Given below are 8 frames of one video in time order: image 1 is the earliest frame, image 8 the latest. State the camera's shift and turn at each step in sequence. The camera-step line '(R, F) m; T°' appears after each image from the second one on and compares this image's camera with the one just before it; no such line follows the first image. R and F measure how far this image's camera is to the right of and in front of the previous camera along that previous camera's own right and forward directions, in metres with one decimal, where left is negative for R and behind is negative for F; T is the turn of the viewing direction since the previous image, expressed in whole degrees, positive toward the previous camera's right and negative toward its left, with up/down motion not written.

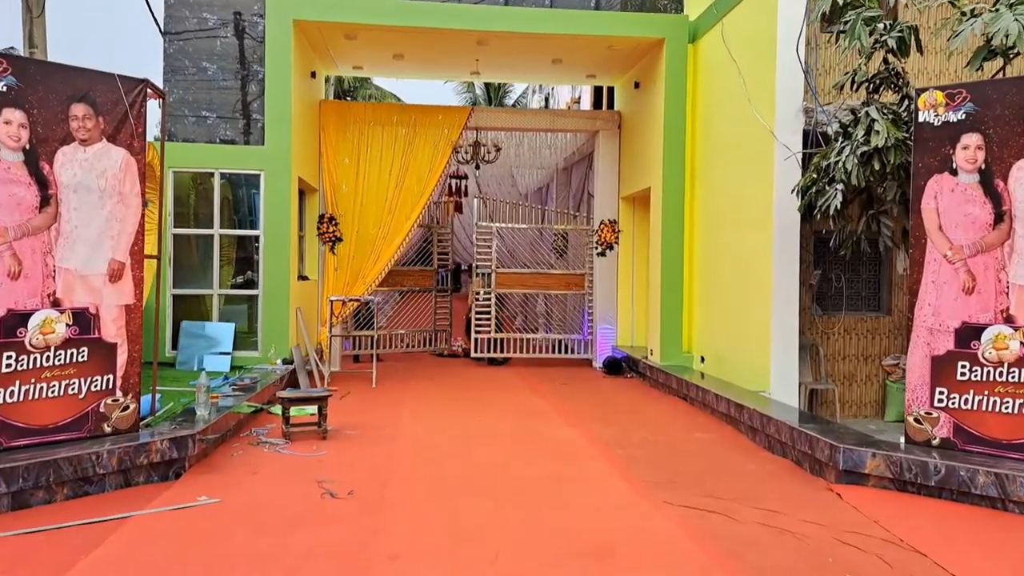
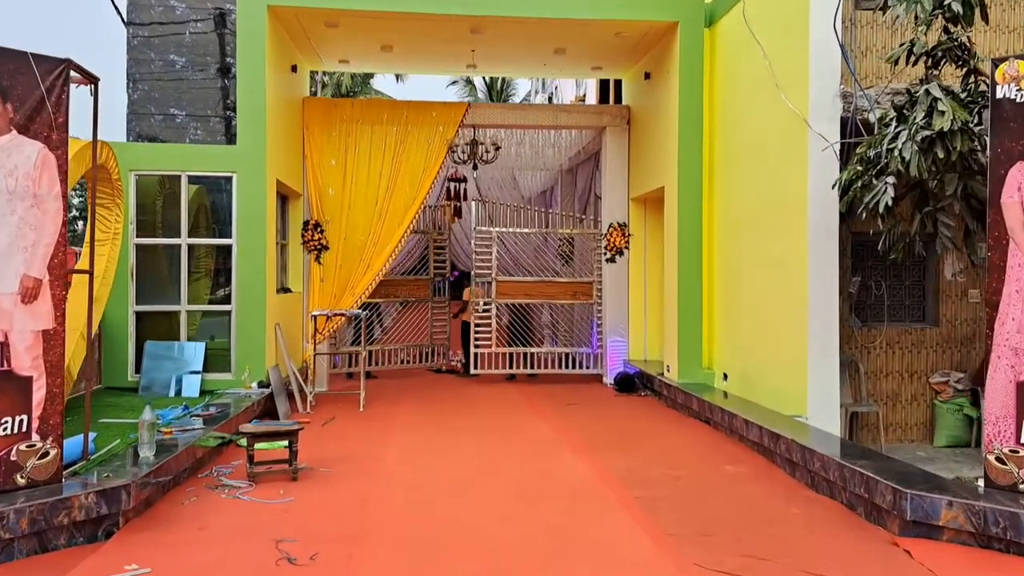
(0.0, +0.6) m; 0°
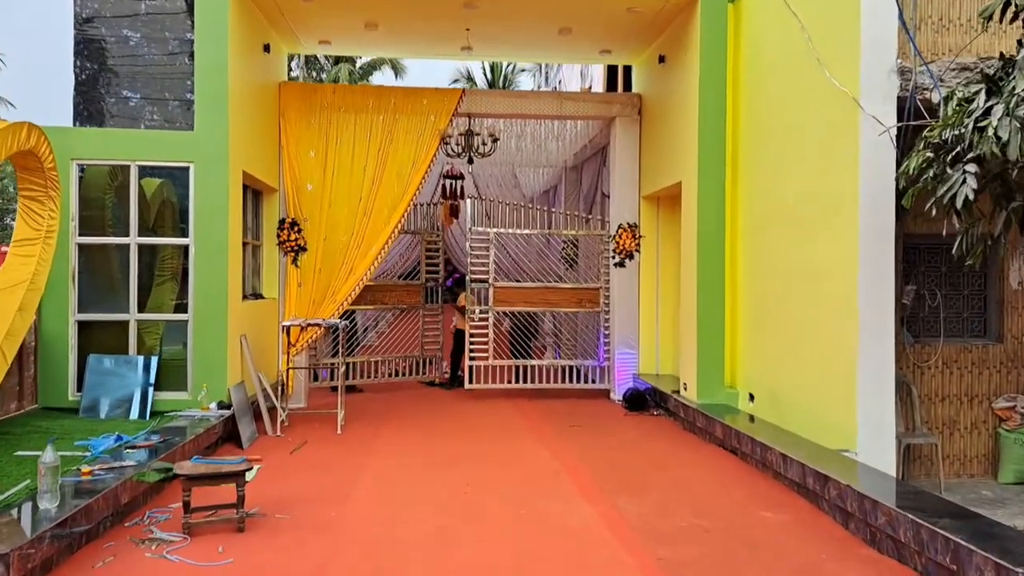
(0.0, +0.7) m; 0°
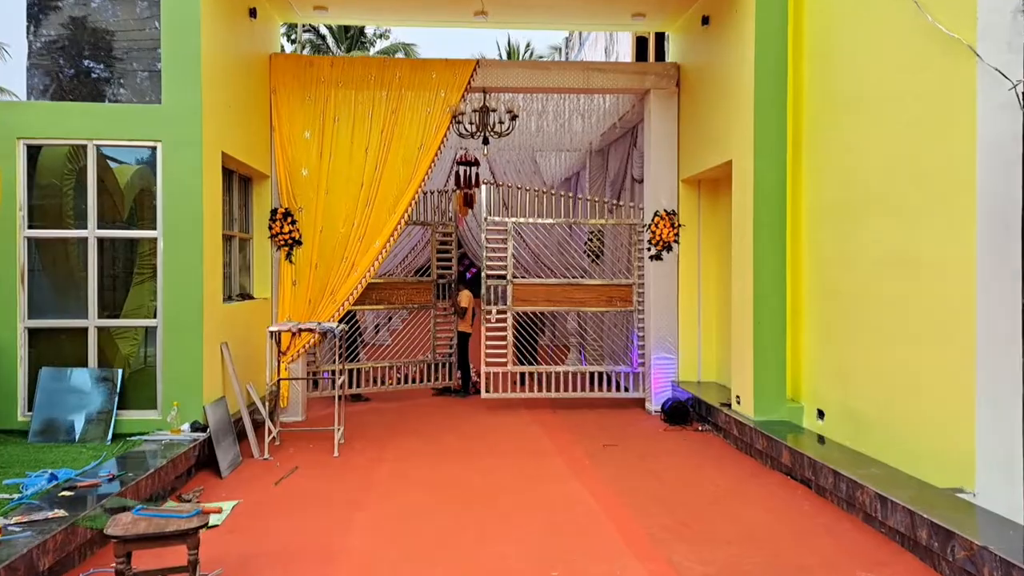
(0.0, +0.8) m; -1°
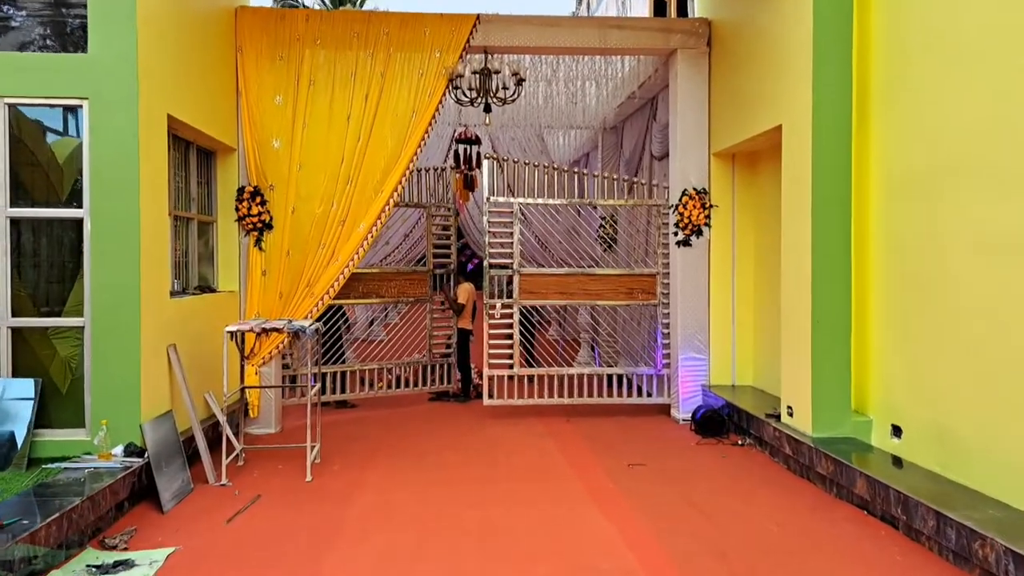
(0.0, +0.8) m; 0°
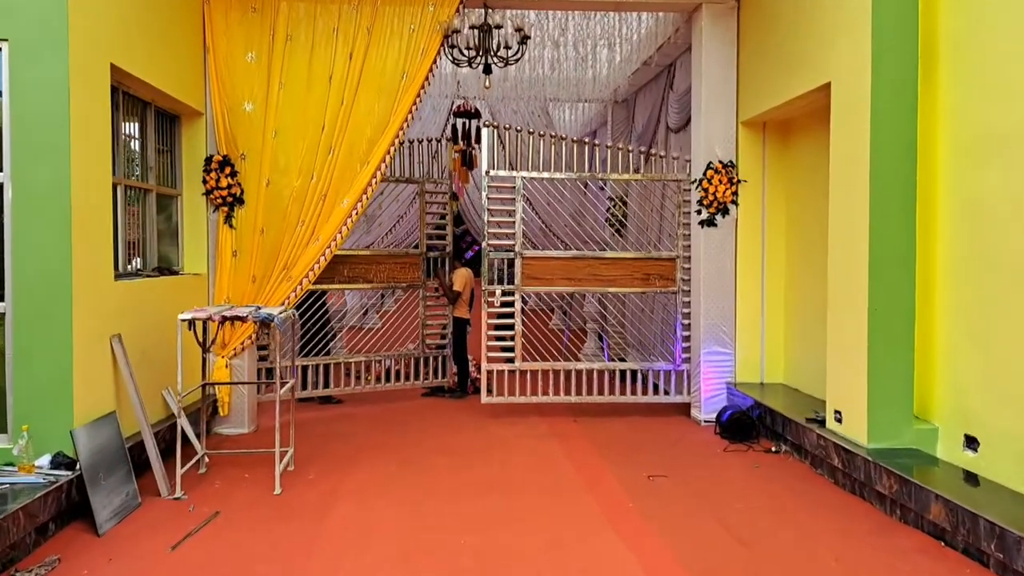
(0.0, +0.6) m; 0°
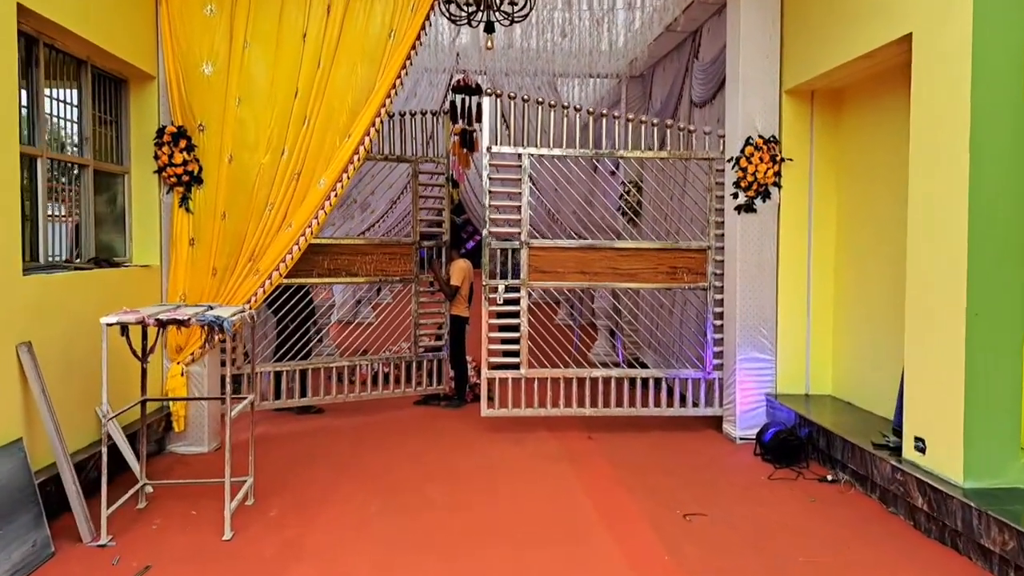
(0.0, +0.7) m; 0°
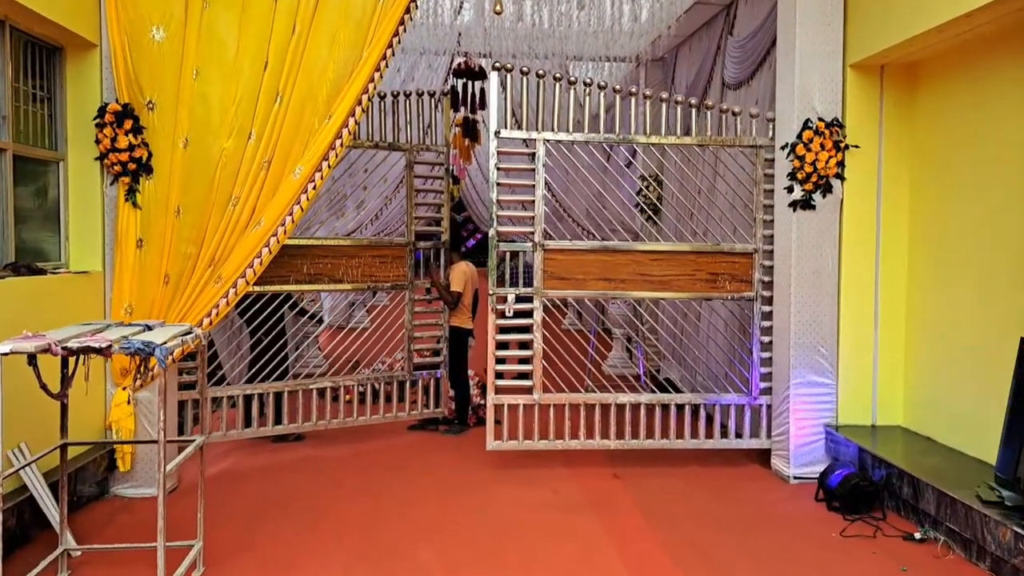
(0.0, +0.6) m; 0°
